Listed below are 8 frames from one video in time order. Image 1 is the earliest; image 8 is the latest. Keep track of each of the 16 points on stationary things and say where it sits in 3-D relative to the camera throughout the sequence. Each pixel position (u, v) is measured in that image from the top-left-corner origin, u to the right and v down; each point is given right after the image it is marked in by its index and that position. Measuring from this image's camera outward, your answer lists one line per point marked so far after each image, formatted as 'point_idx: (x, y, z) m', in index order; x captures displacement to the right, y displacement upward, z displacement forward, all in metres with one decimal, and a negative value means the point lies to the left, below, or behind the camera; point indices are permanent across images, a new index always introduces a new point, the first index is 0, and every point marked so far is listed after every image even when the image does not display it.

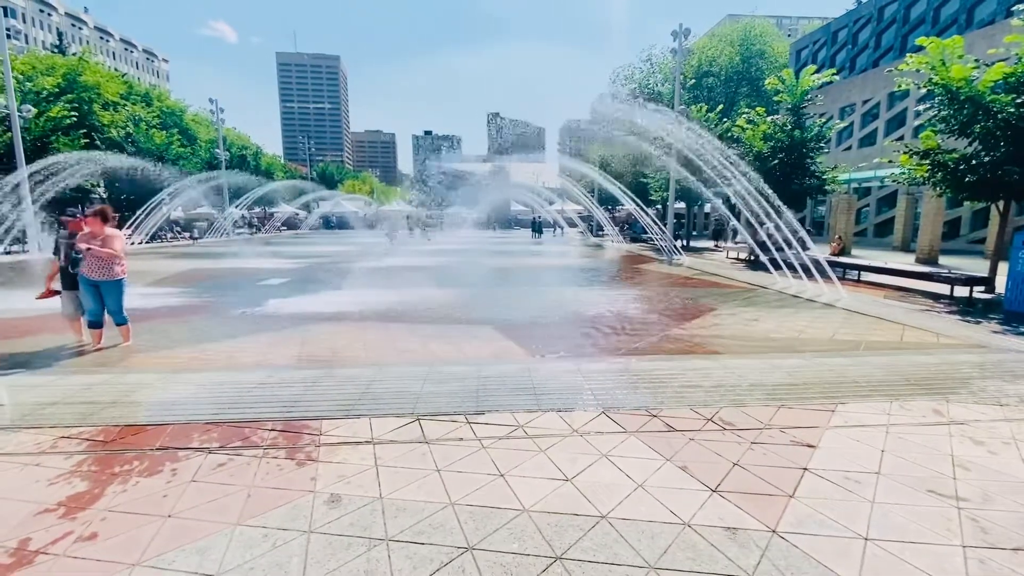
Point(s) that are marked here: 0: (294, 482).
0: (-1.6, -1.5, +3.7) m
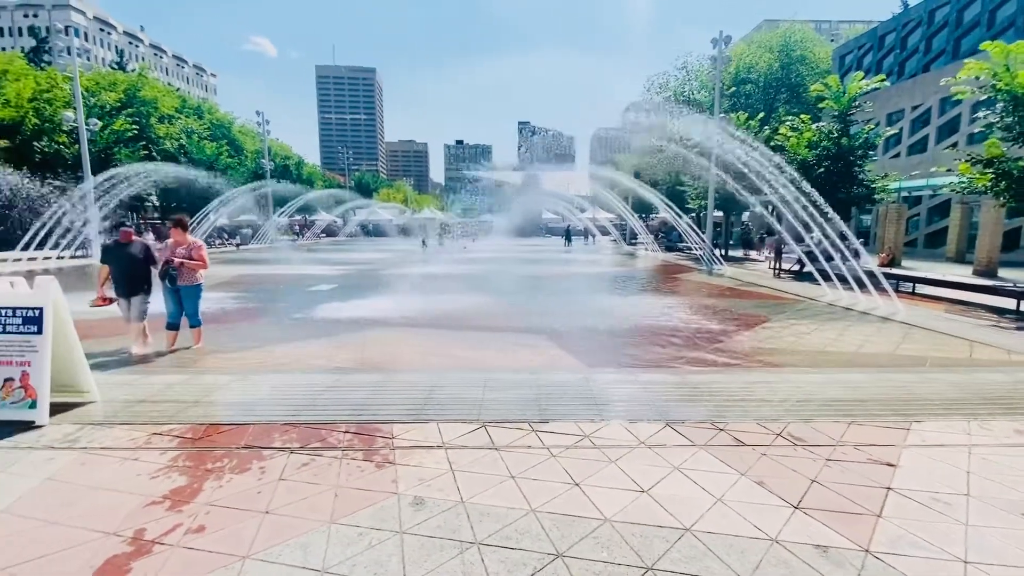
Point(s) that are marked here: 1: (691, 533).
0: (-1.1, -1.5, +3.8) m
1: (+1.2, -1.6, +3.2) m
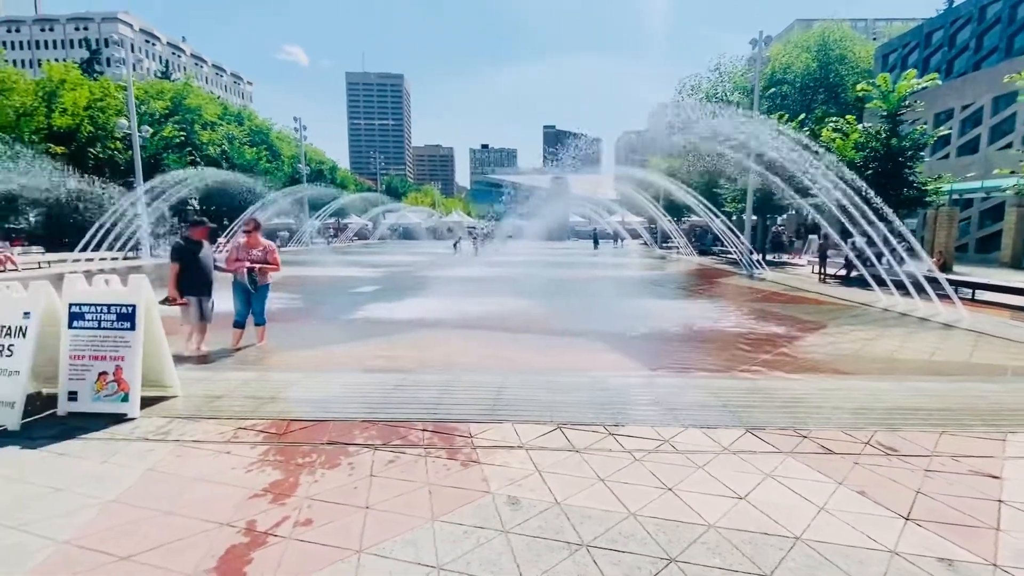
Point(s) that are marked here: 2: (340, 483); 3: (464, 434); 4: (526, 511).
0: (-0.3, -1.5, +3.9) m
1: (+1.9, -1.6, +3.1) m
2: (-1.3, -1.5, +3.8) m
3: (-0.5, -1.4, +4.7) m
4: (+0.1, -1.6, +3.4) m
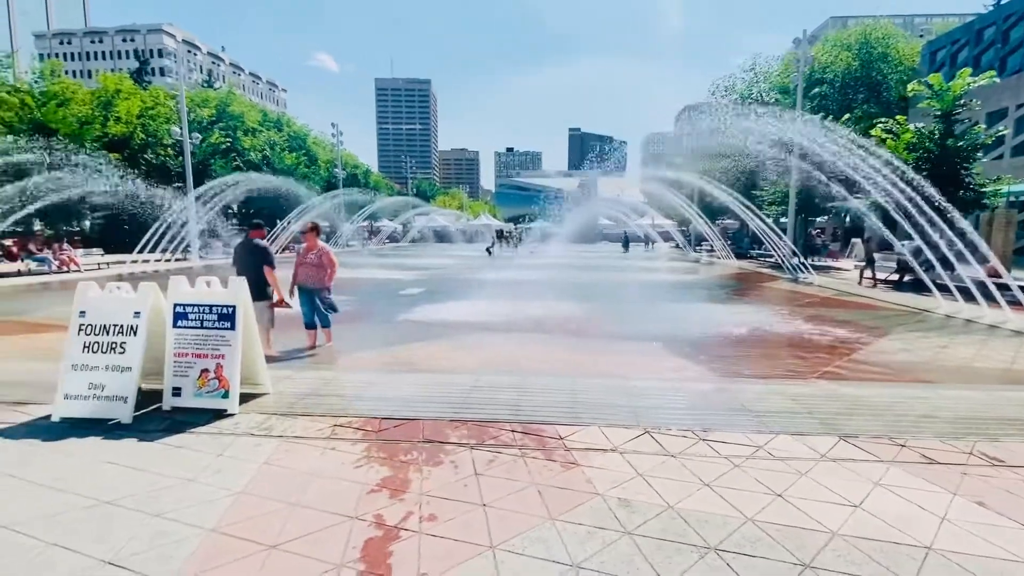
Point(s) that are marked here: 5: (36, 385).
0: (+0.5, -1.6, +3.9) m
1: (+2.7, -1.7, +3.1) m
2: (-0.5, -1.5, +3.9) m
3: (+0.4, -1.4, +4.7) m
4: (+0.9, -1.6, +3.5) m
5: (-6.0, -1.2, +6.1) m
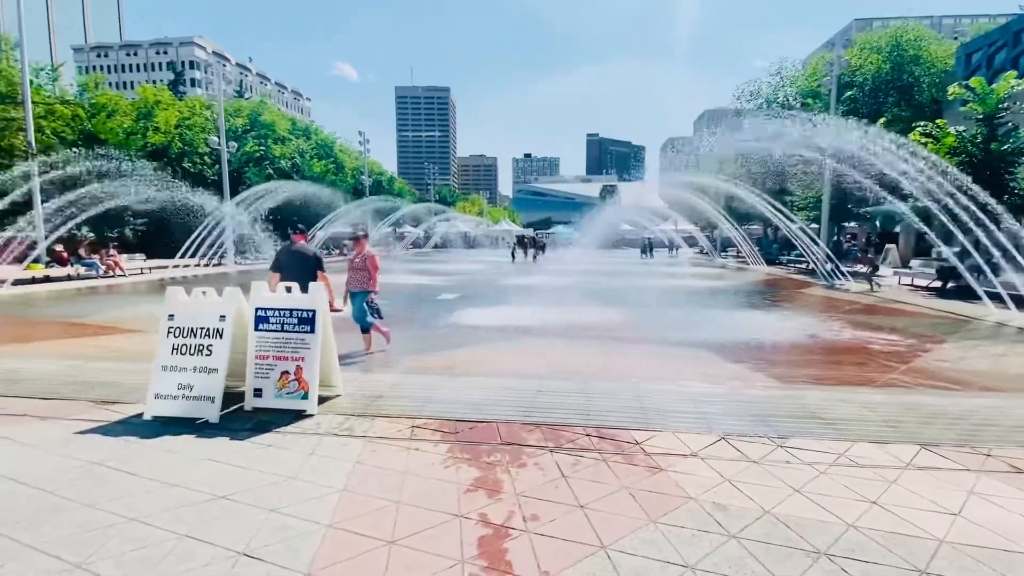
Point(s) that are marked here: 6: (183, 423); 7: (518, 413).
0: (+1.2, -1.6, +3.9) m
1: (+3.4, -1.7, +3.0) m
2: (+0.2, -1.6, +4.0) m
3: (+1.2, -1.5, +4.8) m
4: (+1.6, -1.6, +3.5) m
5: (-5.2, -1.3, +6.3) m
6: (-3.5, -1.4, +5.2) m
7: (+0.1, -1.4, +5.5) m
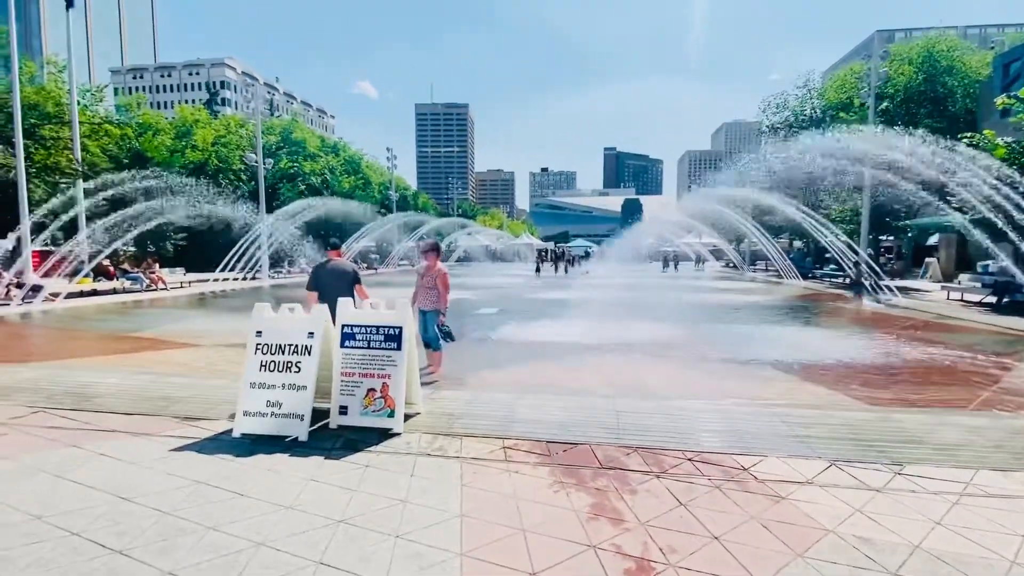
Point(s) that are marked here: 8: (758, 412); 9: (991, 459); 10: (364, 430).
0: (+2.1, -1.8, +3.7) m
1: (+4.2, -1.8, +2.8) m
2: (+1.1, -1.7, +3.8) m
3: (+2.1, -1.7, +4.6) m
4: (+2.5, -1.8, +3.3) m
5: (-4.1, -1.5, +6.3) m
6: (-2.5, -1.6, +5.1) m
7: (+1.0, -1.6, +5.3) m
8: (+3.0, -1.5, +6.1) m
9: (+4.7, -1.7, +4.8) m
10: (-1.6, -1.6, +5.4) m
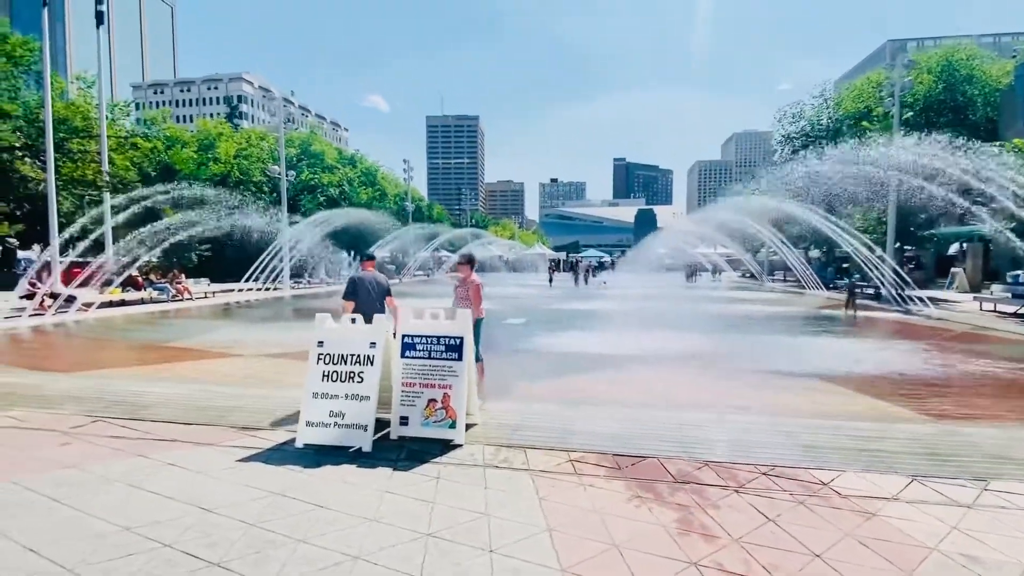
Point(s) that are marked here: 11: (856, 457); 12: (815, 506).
0: (+2.8, -1.8, +3.6) m
1: (+4.9, -1.9, +2.6) m
2: (+1.8, -1.8, +3.7) m
3: (+2.8, -1.8, +4.5) m
4: (+3.2, -1.8, +3.2) m
5: (-3.4, -1.6, +6.4) m
6: (-1.8, -1.7, +5.1) m
7: (+1.7, -1.7, +5.2) m
8: (+3.7, -1.7, +5.9) m
9: (+5.4, -1.8, +4.7) m
10: (-1.0, -1.7, +5.4) m
11: (+3.5, -1.7, +5.0) m
12: (+2.5, -1.8, +4.0) m
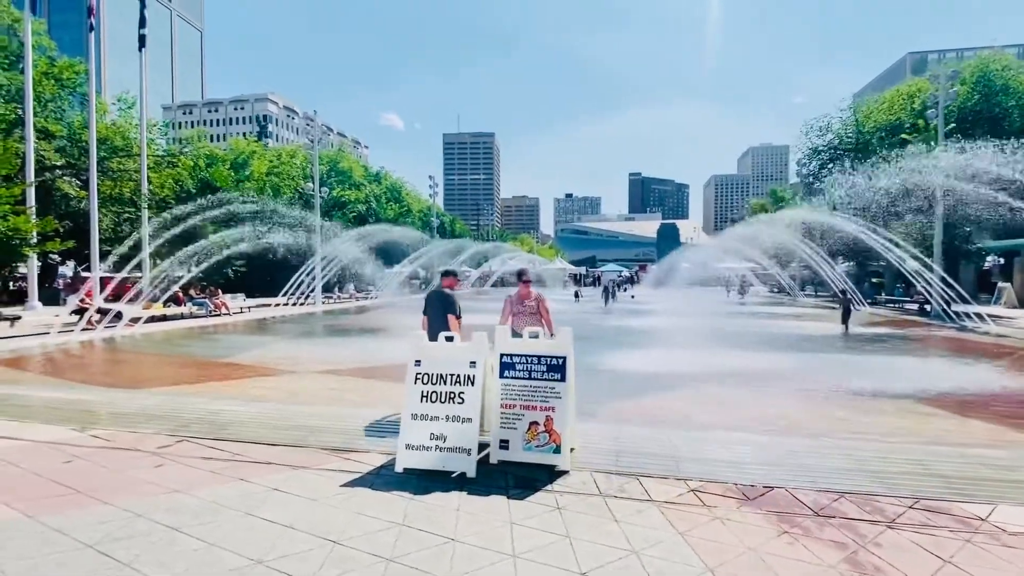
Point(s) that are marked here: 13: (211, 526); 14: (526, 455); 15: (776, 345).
0: (+3.9, -2.0, +3.3) m
1: (+5.9, -2.0, +2.2) m
2: (+2.9, -1.9, +3.4) m
3: (+3.9, -1.9, +4.1) m
4: (+4.2, -2.0, +2.8) m
5: (-2.3, -1.8, +6.2) m
6: (-0.7, -1.9, +4.9) m
7: (+2.8, -1.9, +4.9) m
8: (+4.9, -1.9, +5.6) m
9: (+6.5, -1.9, +4.2) m
10: (+0.2, -1.9, +5.1) m
11: (+4.6, -1.9, +4.6) m
12: (+3.6, -1.9, +3.7) m
13: (-2.4, -1.9, +3.8) m
14: (+0.1, -1.7, +5.1) m
15: (+8.4, -1.9, +15.5) m
